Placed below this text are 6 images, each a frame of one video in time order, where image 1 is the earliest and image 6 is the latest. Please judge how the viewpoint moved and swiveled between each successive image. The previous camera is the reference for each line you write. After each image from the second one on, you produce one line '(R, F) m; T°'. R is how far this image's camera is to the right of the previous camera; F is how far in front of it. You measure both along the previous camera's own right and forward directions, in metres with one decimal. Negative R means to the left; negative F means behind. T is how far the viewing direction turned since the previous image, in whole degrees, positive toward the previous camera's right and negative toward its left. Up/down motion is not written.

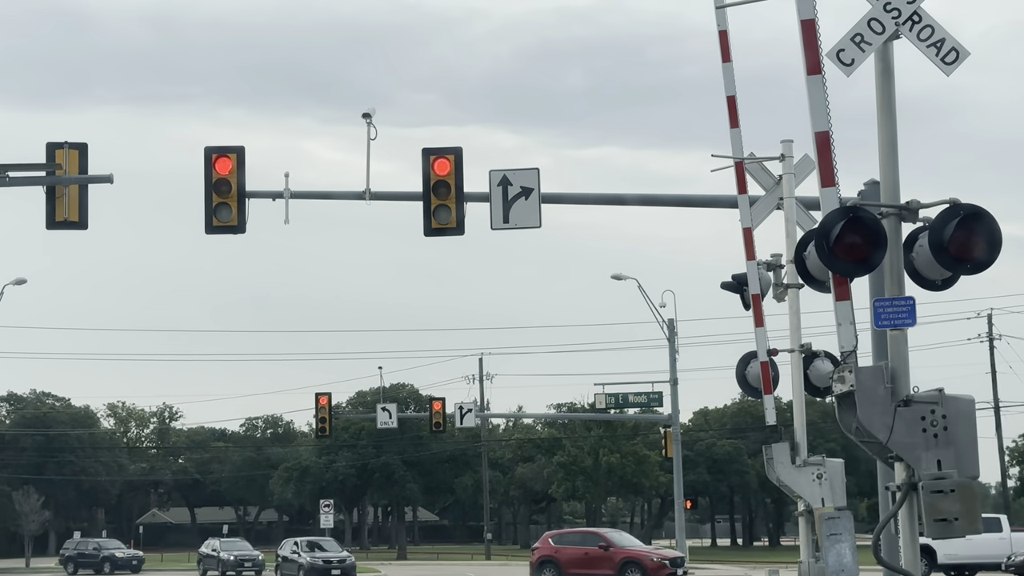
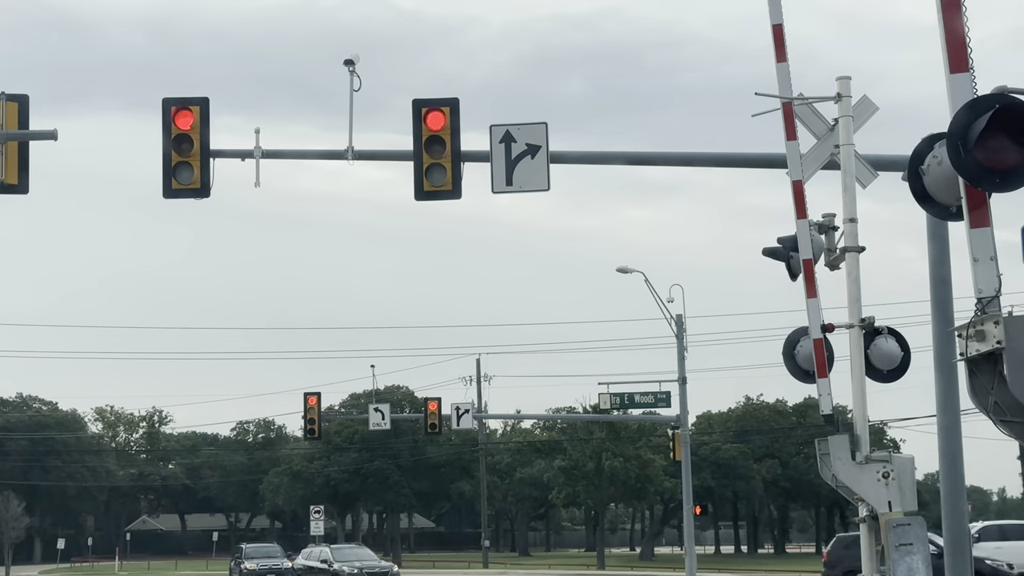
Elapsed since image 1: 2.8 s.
(-0.1, +1.7) m; 0°
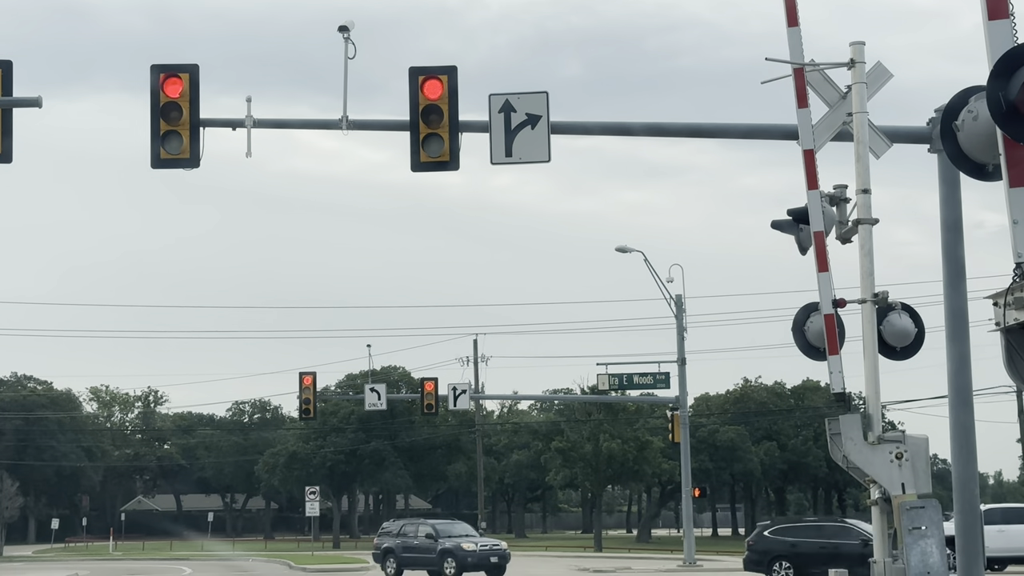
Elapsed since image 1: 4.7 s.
(0.0, +0.3) m; 0°
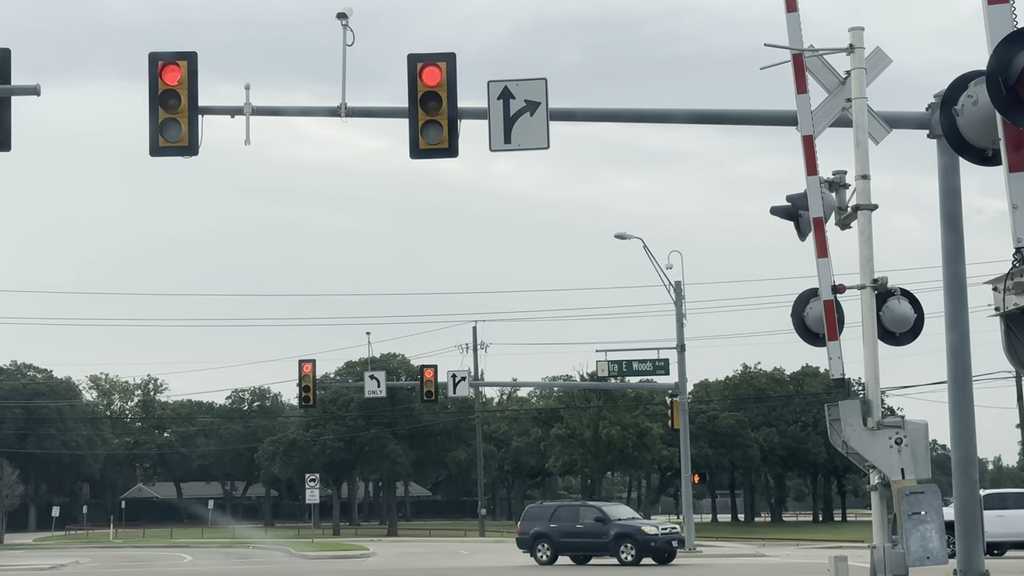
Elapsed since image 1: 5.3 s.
(0.0, 0.0) m; 0°
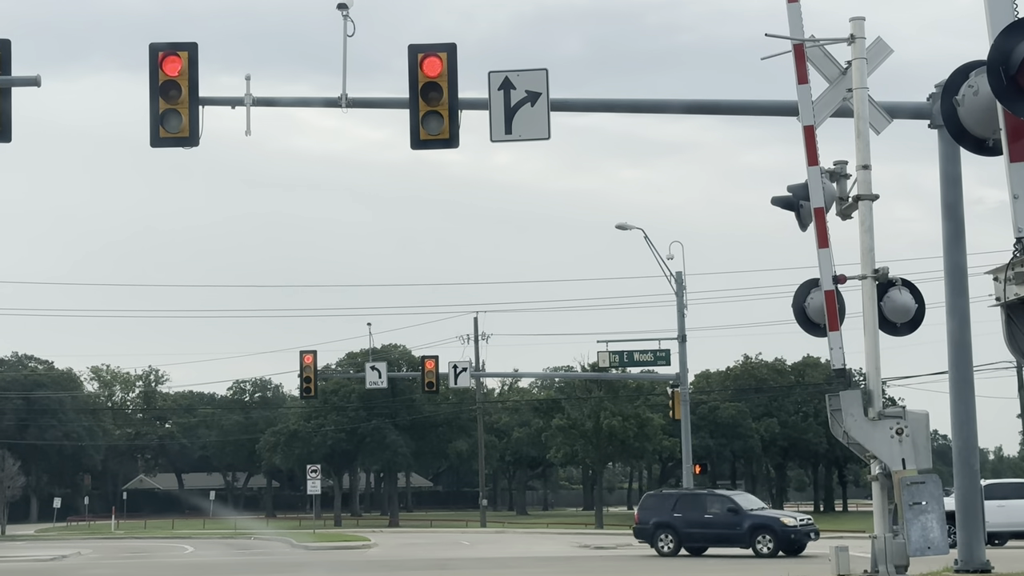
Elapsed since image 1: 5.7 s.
(0.0, 0.0) m; 0°
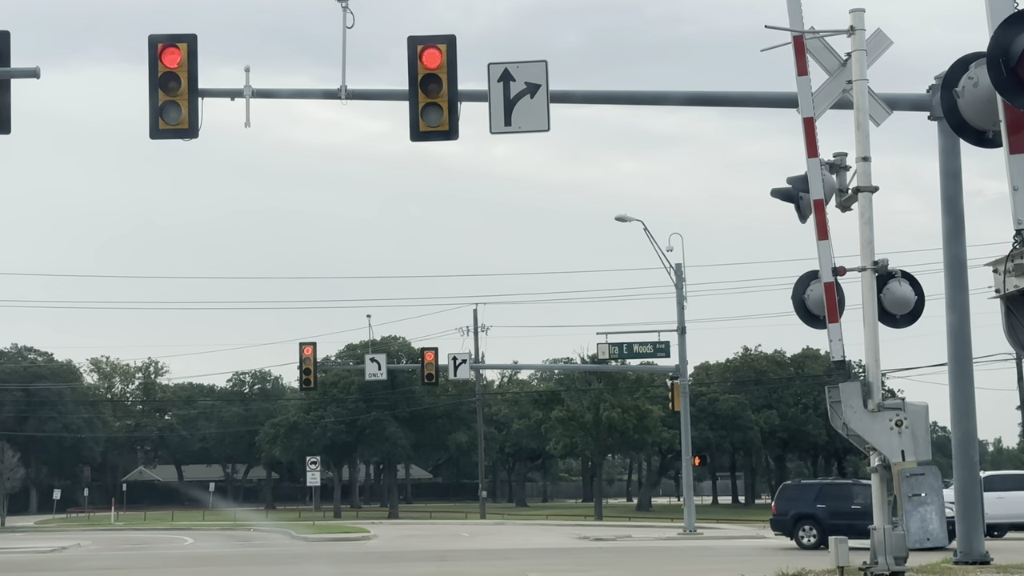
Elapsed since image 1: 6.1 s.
(0.0, 0.0) m; 0°
